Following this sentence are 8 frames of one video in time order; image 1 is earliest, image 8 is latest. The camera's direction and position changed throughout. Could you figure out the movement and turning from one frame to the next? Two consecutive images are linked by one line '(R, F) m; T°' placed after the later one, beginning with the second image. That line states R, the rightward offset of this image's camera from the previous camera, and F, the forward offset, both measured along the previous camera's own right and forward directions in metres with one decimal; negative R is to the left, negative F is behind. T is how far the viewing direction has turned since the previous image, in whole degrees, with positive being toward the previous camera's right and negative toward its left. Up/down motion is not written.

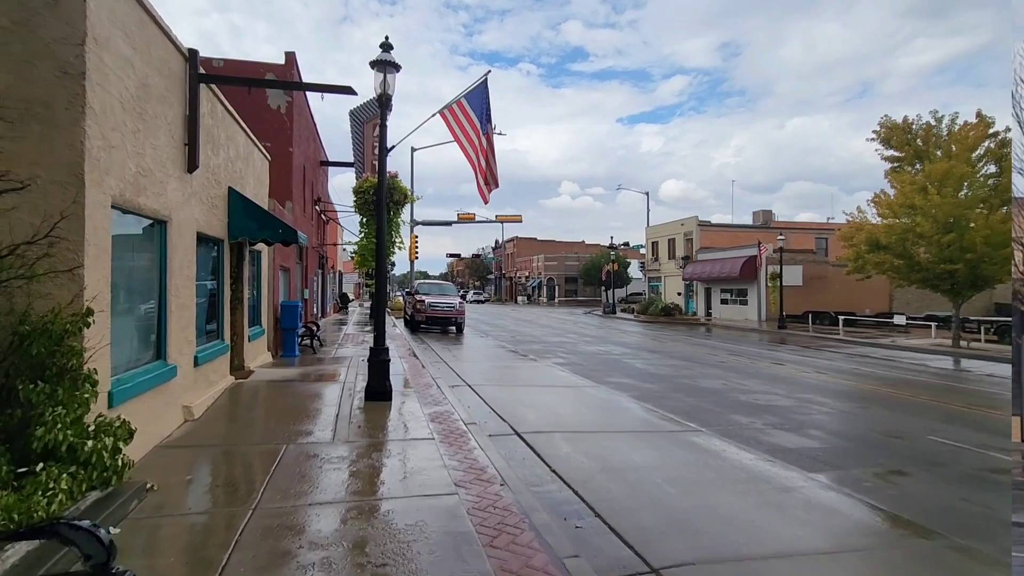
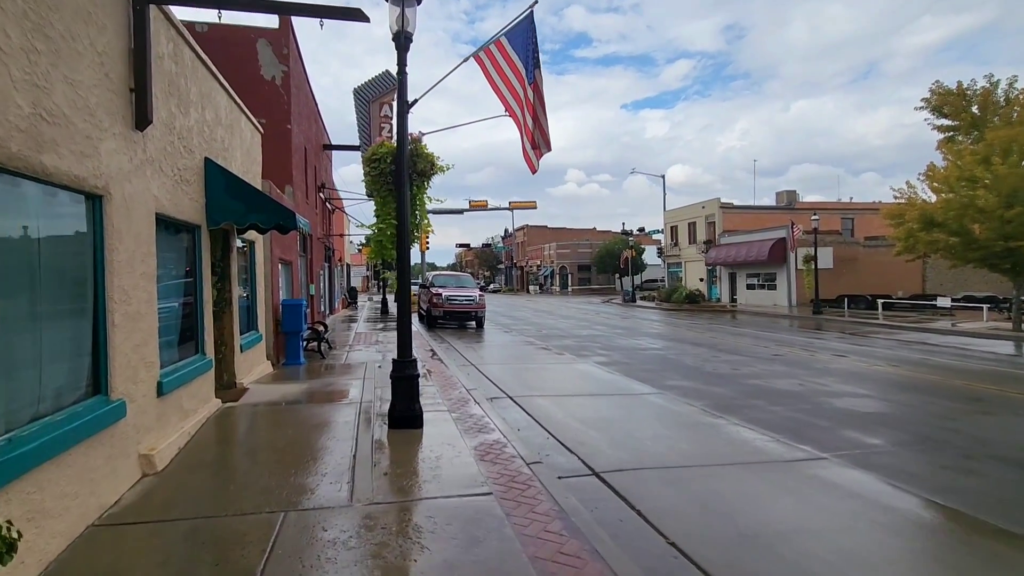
(-0.7, +2.0) m; -1°
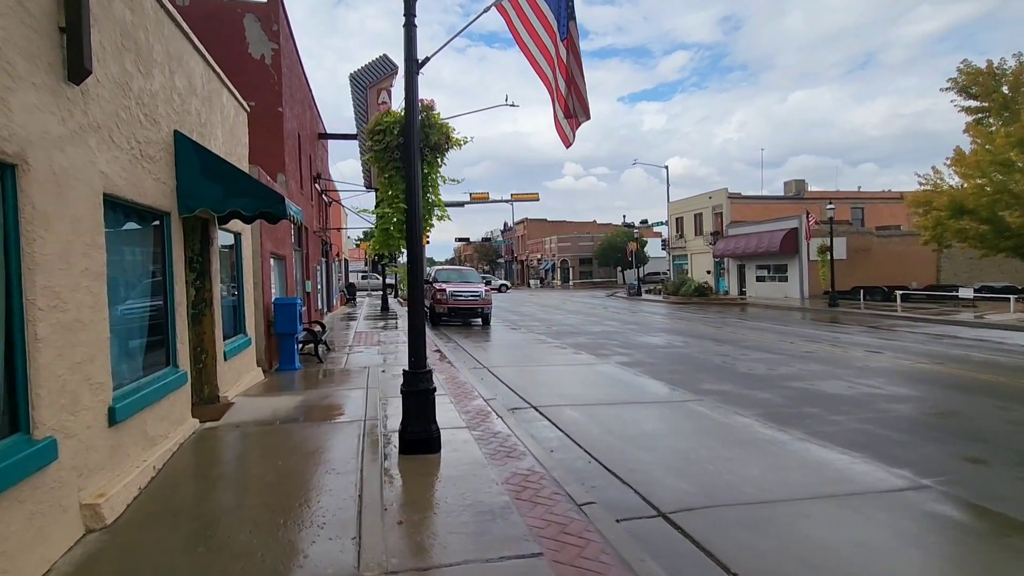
(-0.4, +1.2) m; 0°
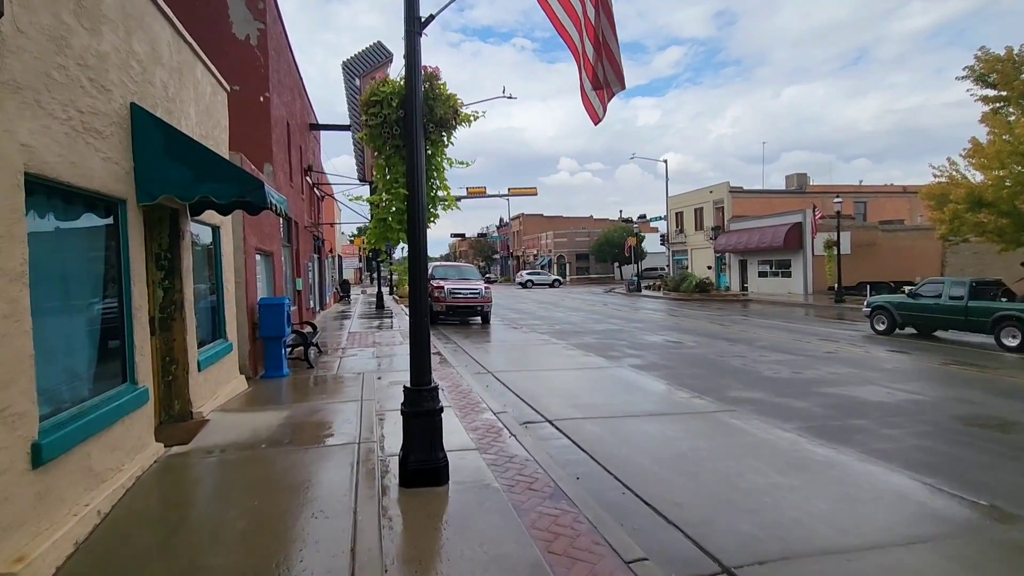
(-0.2, +0.9) m; +1°
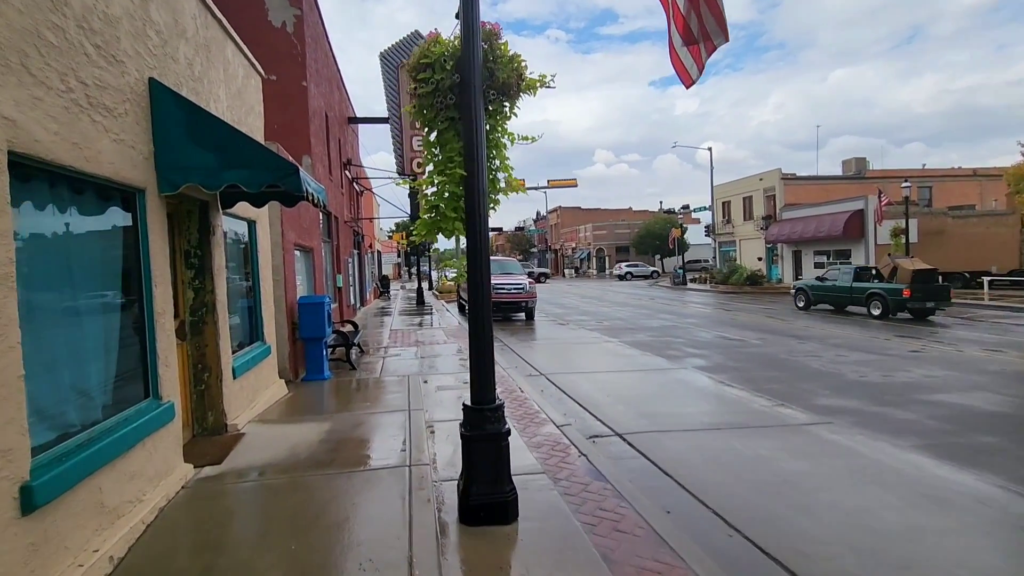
(-0.3, +0.8) m; -4°
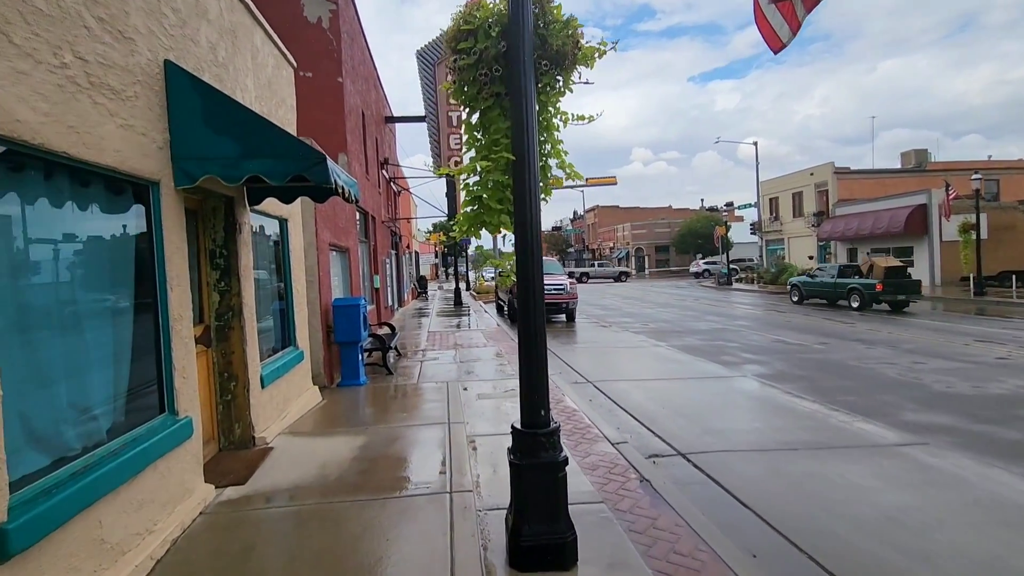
(-0.1, +0.6) m; -4°
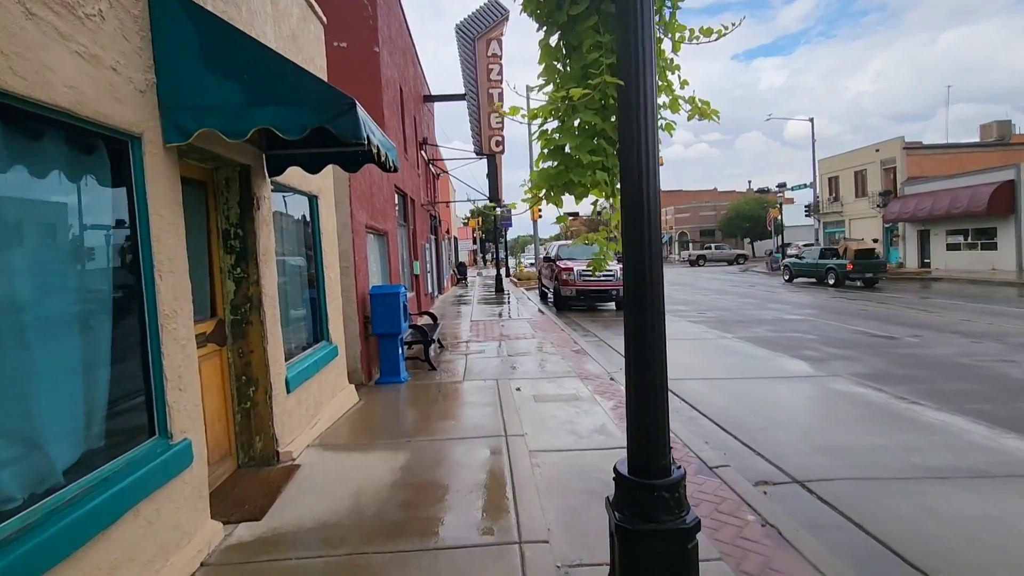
(-0.3, +1.1) m; -4°
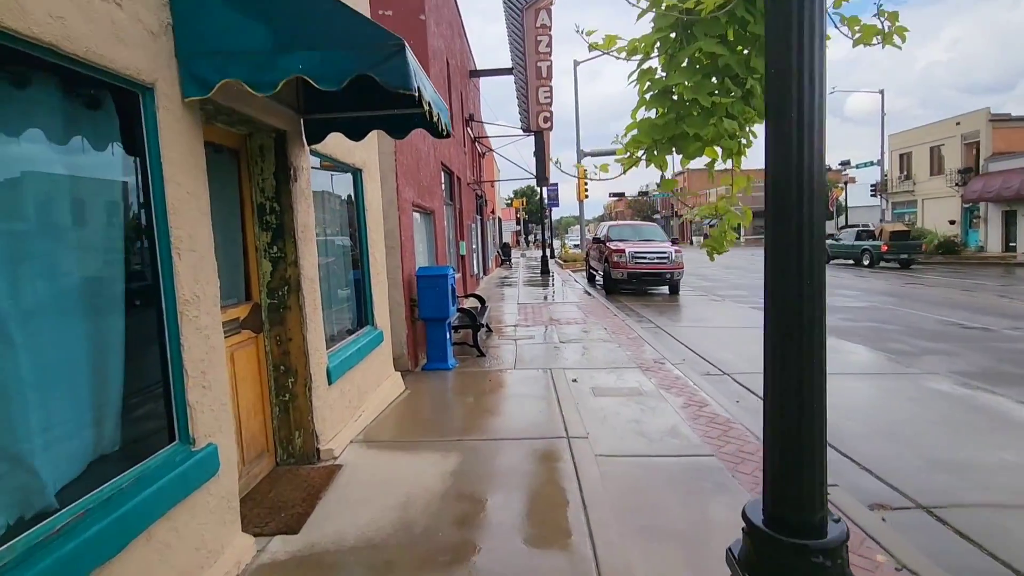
(-0.2, +0.6) m; -4°
